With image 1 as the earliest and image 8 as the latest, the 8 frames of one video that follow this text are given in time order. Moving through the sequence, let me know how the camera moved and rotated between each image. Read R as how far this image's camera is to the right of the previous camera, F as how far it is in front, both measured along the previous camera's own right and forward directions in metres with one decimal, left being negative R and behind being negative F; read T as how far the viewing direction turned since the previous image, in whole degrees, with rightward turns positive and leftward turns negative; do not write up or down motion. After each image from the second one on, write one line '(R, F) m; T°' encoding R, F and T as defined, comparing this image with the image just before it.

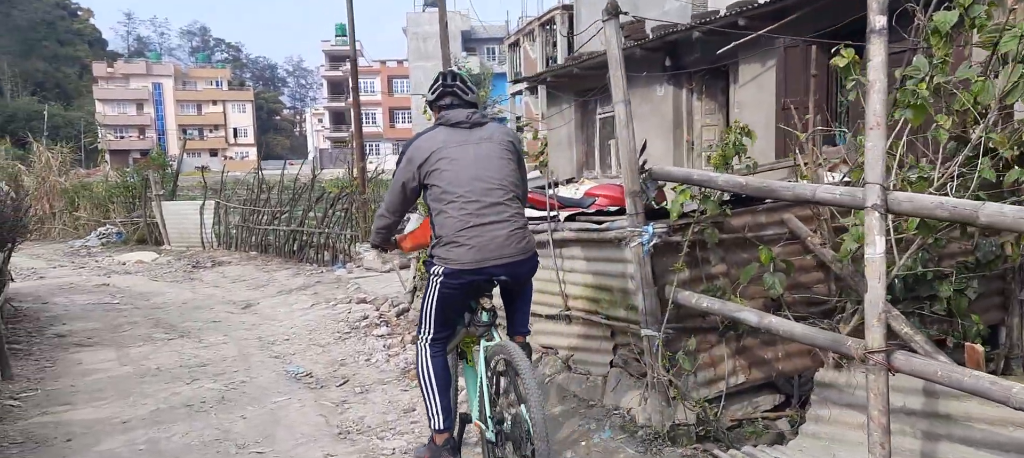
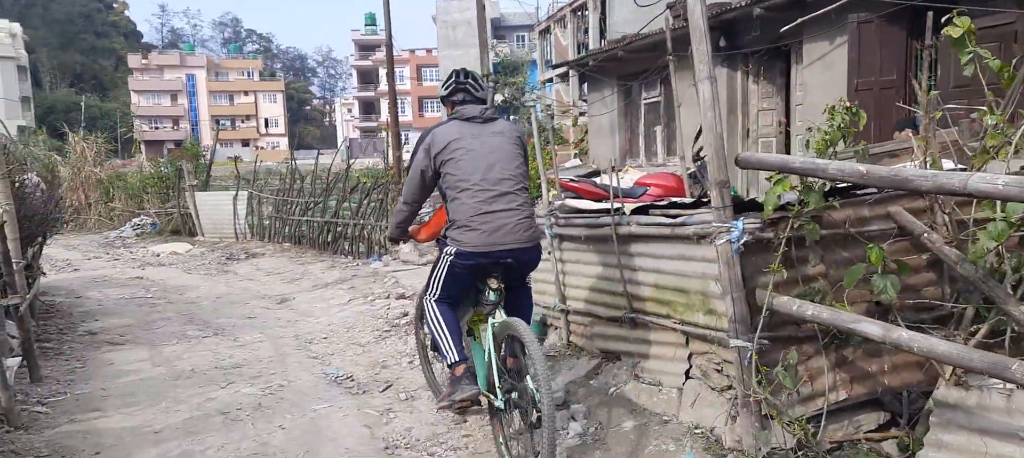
(-0.1, +0.4) m; -2°
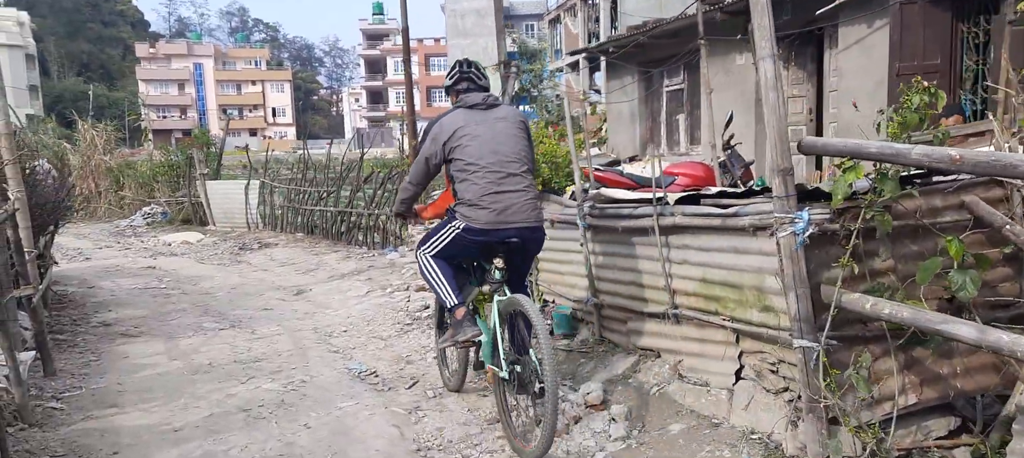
(-0.1, +0.2) m; 0°
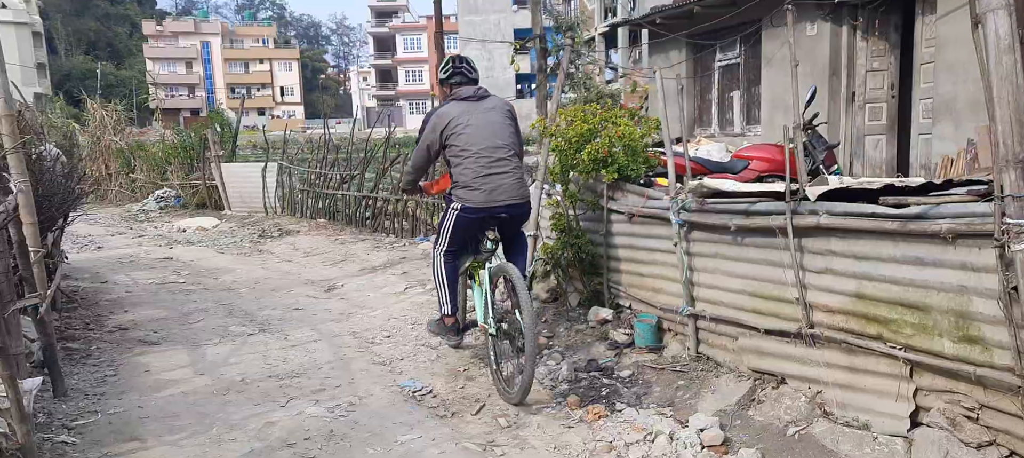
(-0.3, +0.7) m; -1°
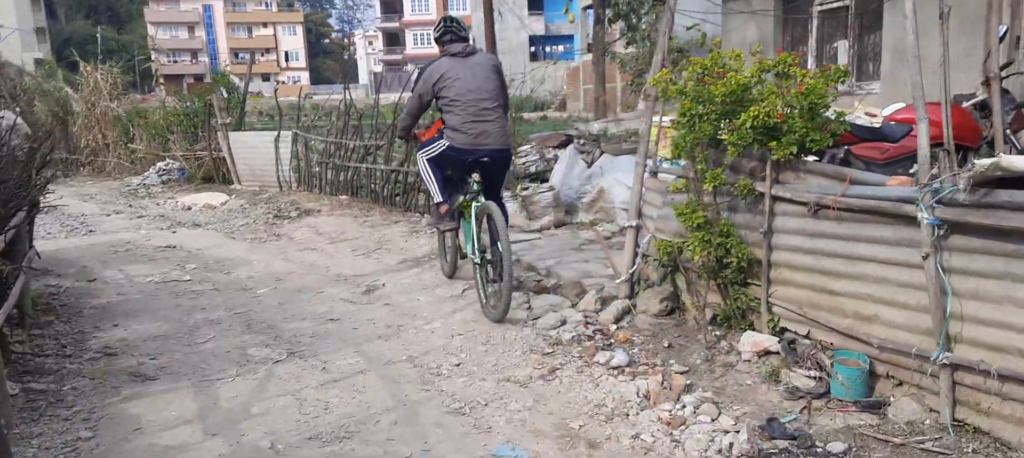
(-0.5, +1.4) m; 0°
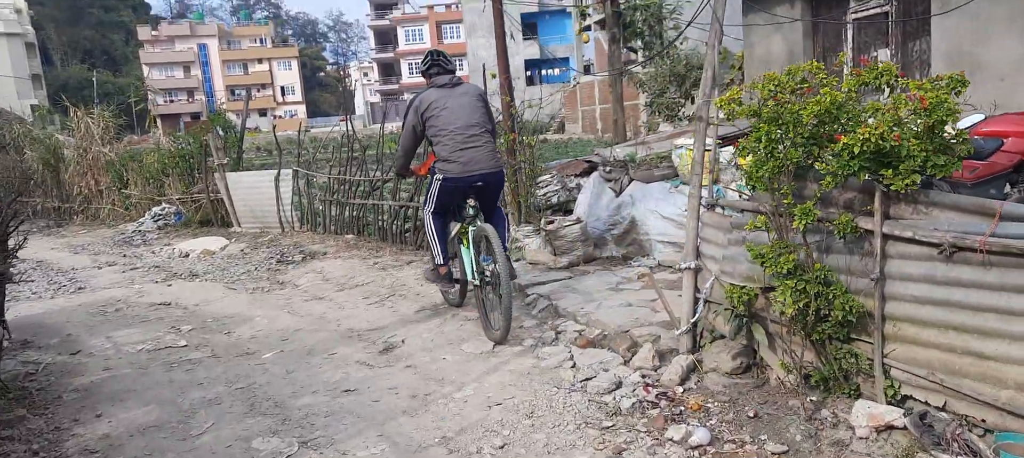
(-0.2, +0.7) m; 0°
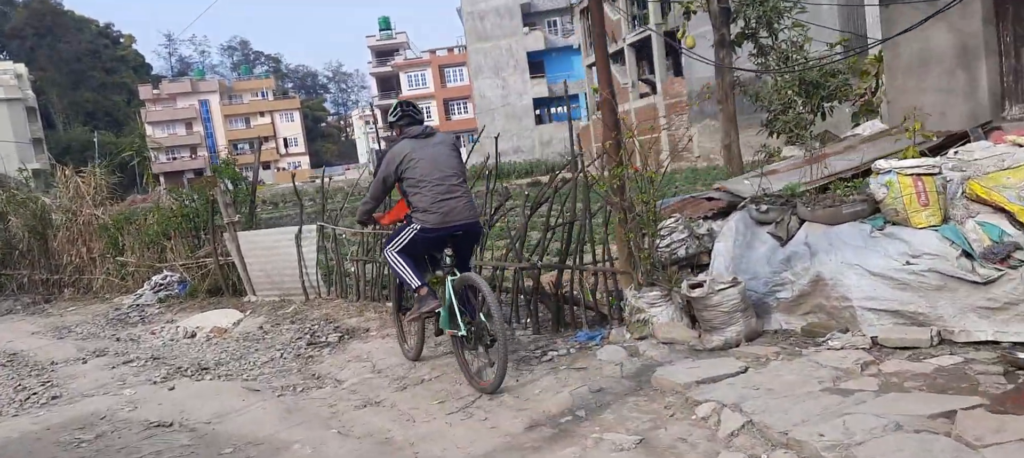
(-0.7, +2.0) m; 0°
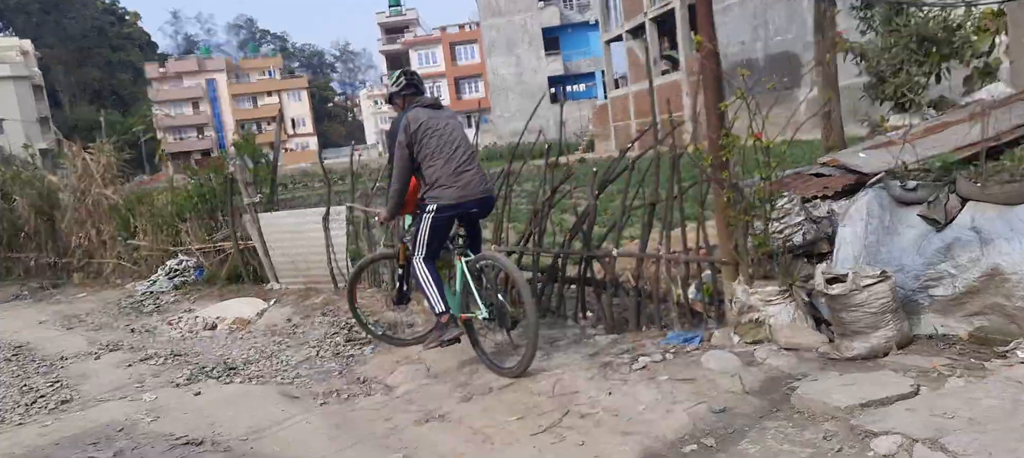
(-0.4, +0.9) m; -1°
